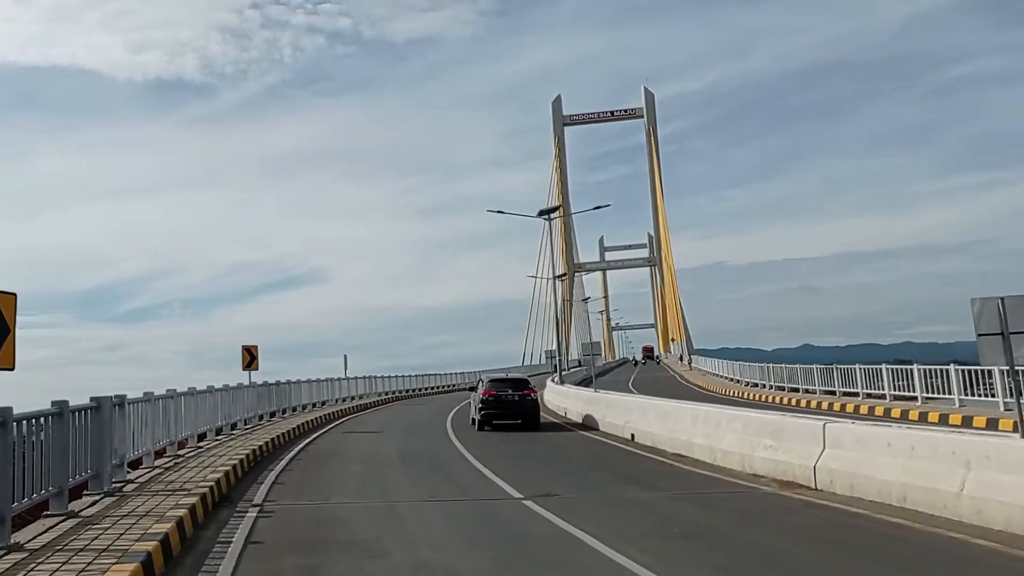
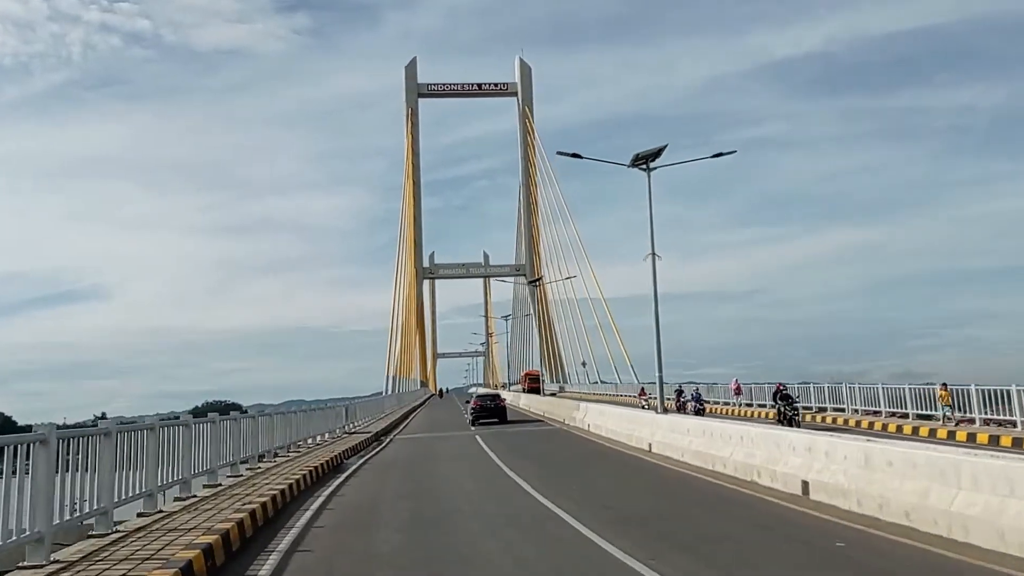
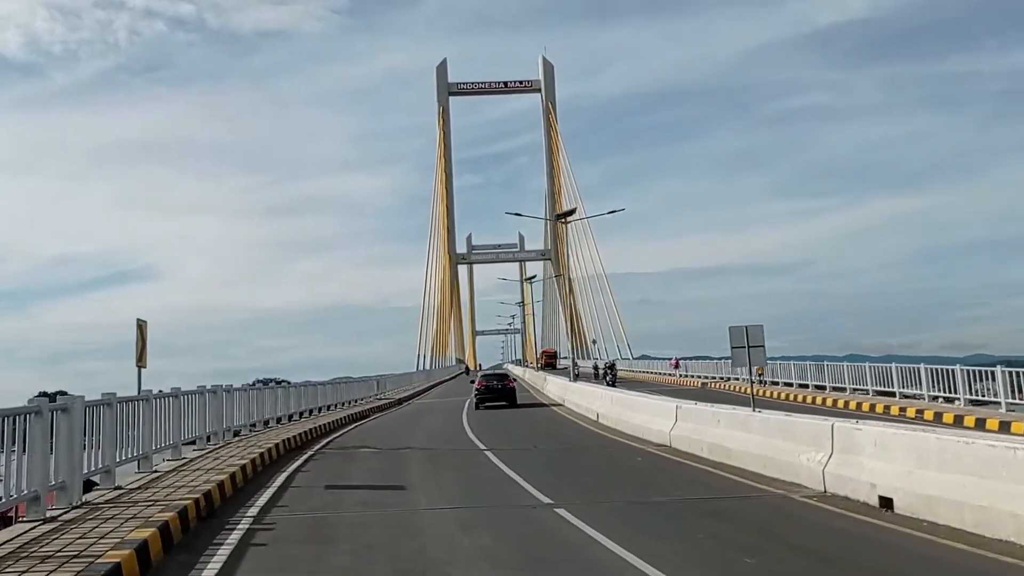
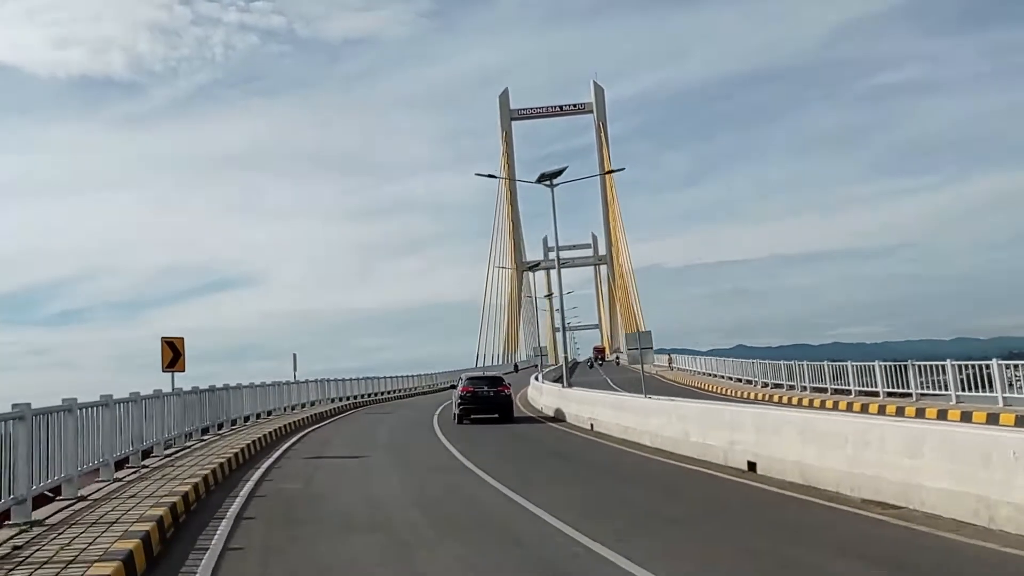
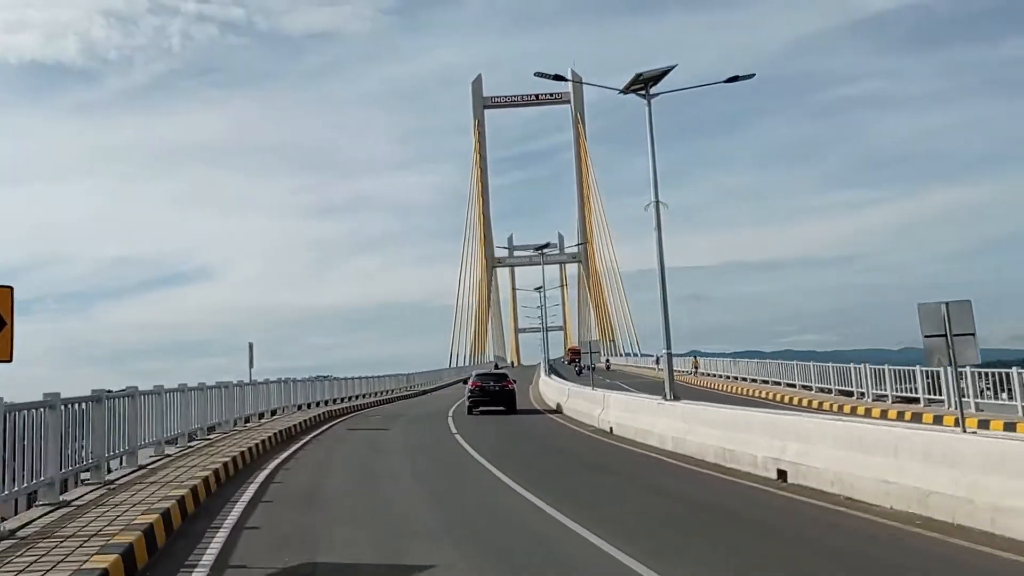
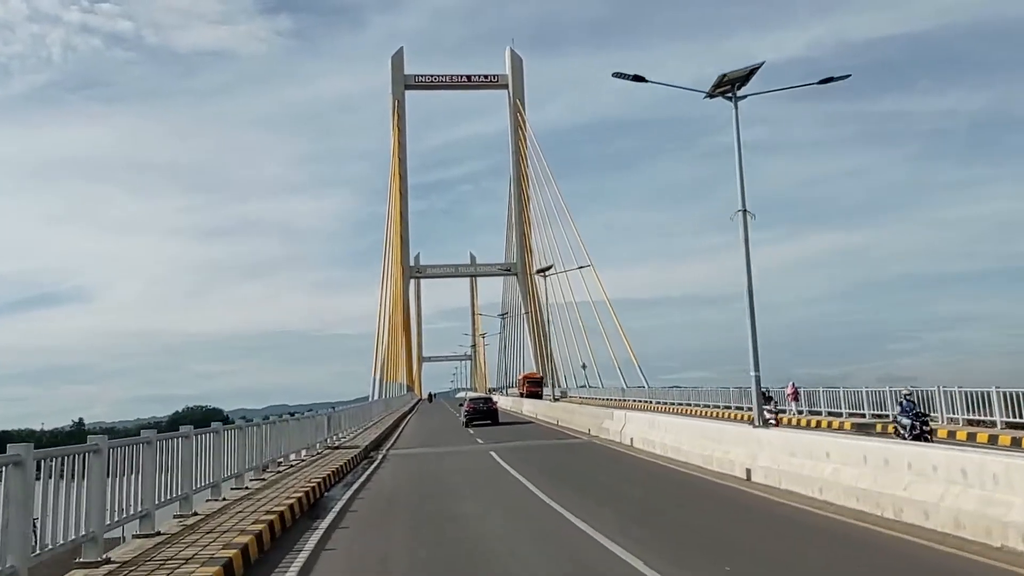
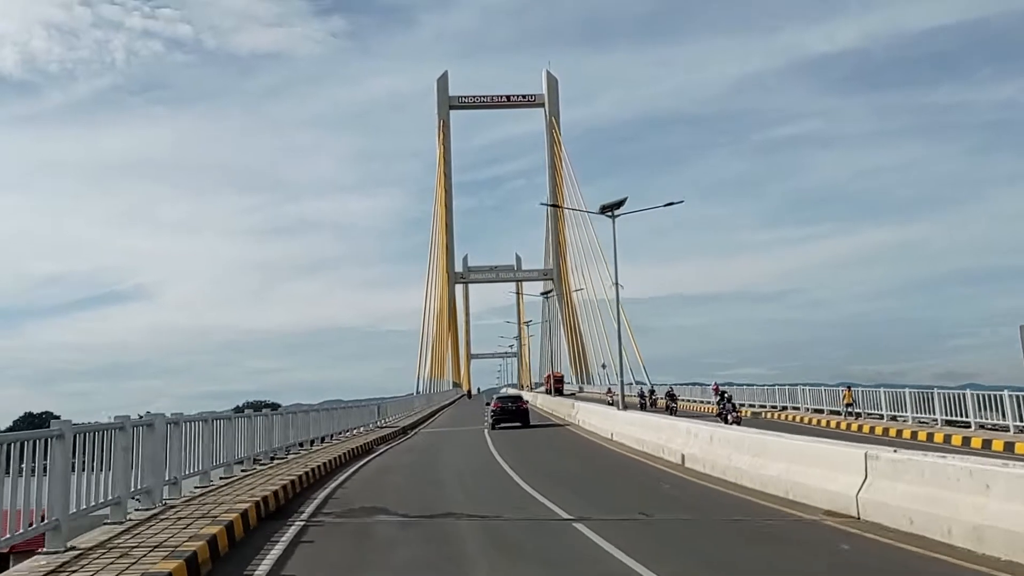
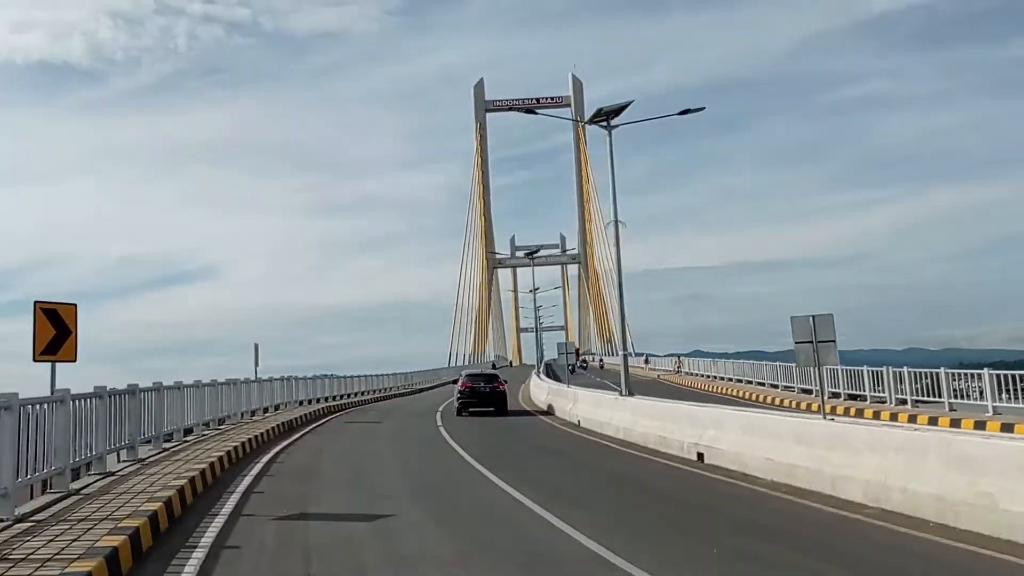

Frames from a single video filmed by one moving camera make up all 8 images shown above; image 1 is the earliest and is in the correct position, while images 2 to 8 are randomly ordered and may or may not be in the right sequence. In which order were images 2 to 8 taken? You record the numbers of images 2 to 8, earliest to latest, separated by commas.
4, 8, 5, 3, 7, 2, 6
